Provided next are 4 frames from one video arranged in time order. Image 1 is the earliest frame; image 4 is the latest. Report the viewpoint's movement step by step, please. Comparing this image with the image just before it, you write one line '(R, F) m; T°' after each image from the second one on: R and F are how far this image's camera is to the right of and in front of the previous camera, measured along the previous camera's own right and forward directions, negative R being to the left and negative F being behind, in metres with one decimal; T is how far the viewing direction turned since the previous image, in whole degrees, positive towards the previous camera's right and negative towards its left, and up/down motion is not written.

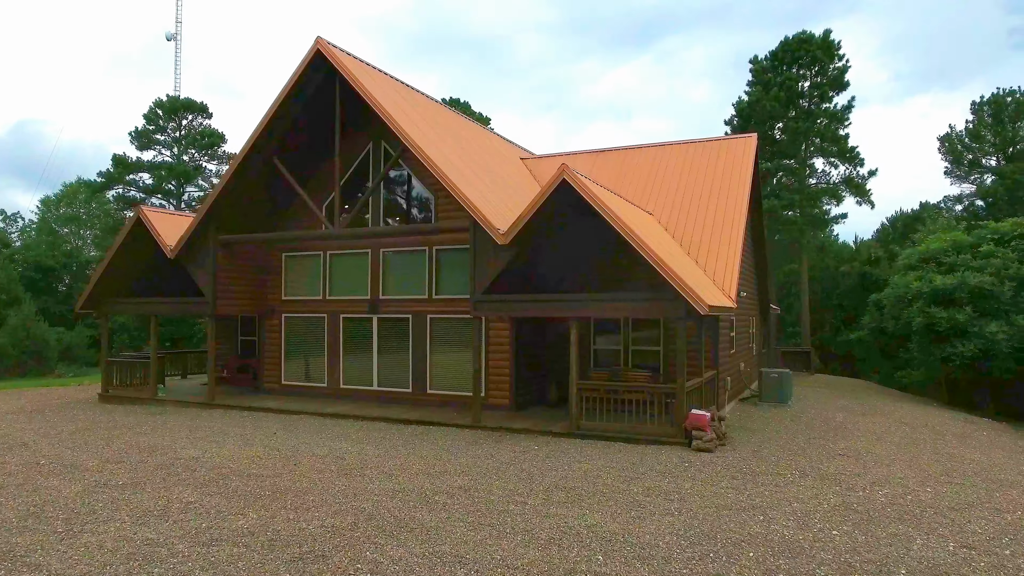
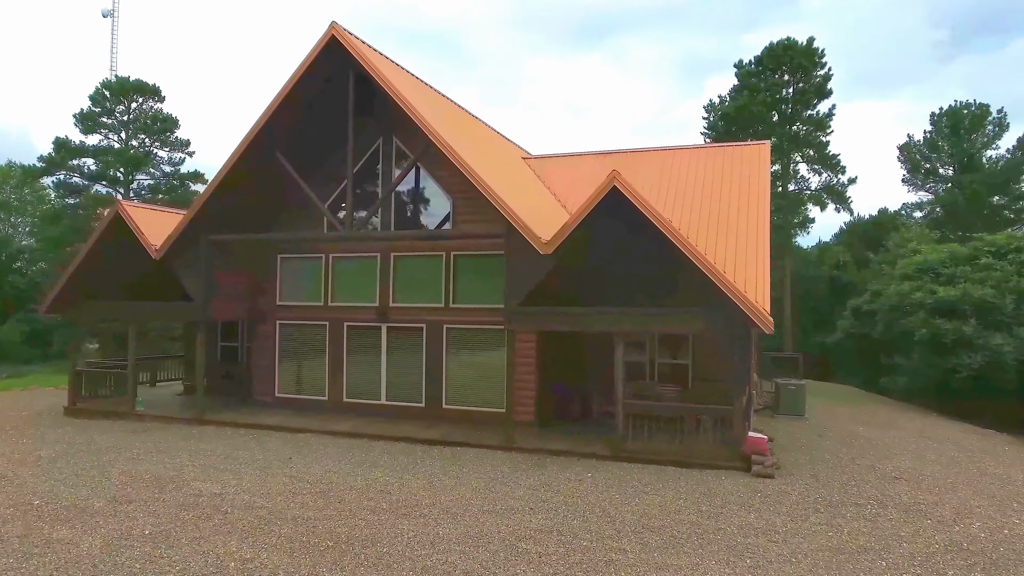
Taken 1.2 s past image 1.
(-1.4, +0.8) m; +5°
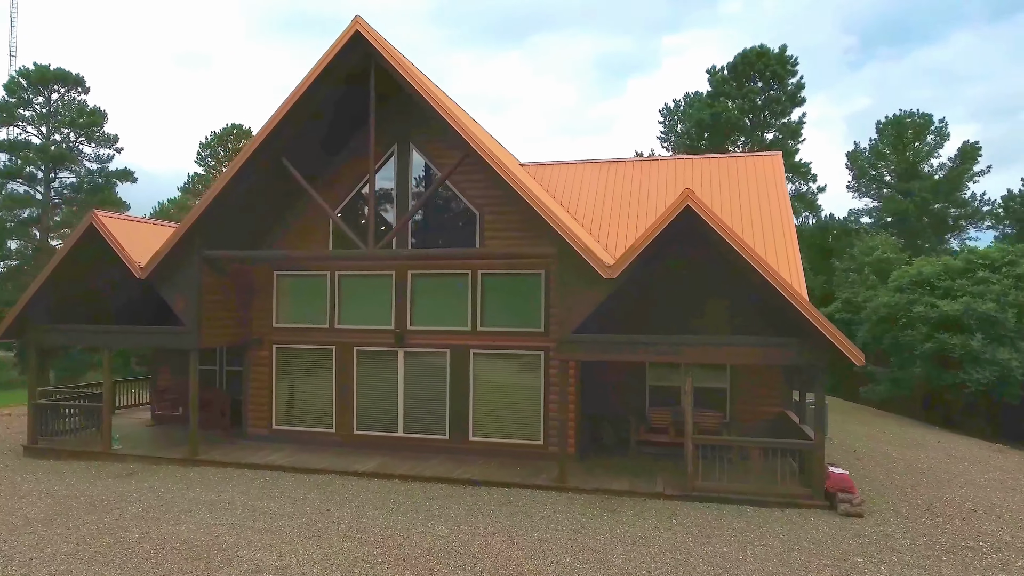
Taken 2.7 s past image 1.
(-1.8, +1.0) m; +7°
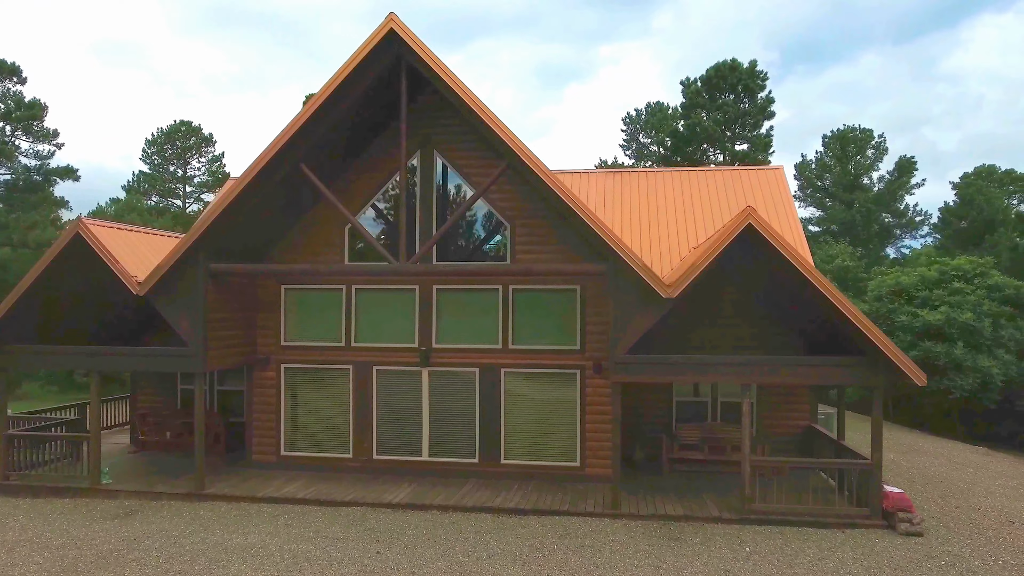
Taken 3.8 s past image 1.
(-1.6, +0.5) m; +6°
